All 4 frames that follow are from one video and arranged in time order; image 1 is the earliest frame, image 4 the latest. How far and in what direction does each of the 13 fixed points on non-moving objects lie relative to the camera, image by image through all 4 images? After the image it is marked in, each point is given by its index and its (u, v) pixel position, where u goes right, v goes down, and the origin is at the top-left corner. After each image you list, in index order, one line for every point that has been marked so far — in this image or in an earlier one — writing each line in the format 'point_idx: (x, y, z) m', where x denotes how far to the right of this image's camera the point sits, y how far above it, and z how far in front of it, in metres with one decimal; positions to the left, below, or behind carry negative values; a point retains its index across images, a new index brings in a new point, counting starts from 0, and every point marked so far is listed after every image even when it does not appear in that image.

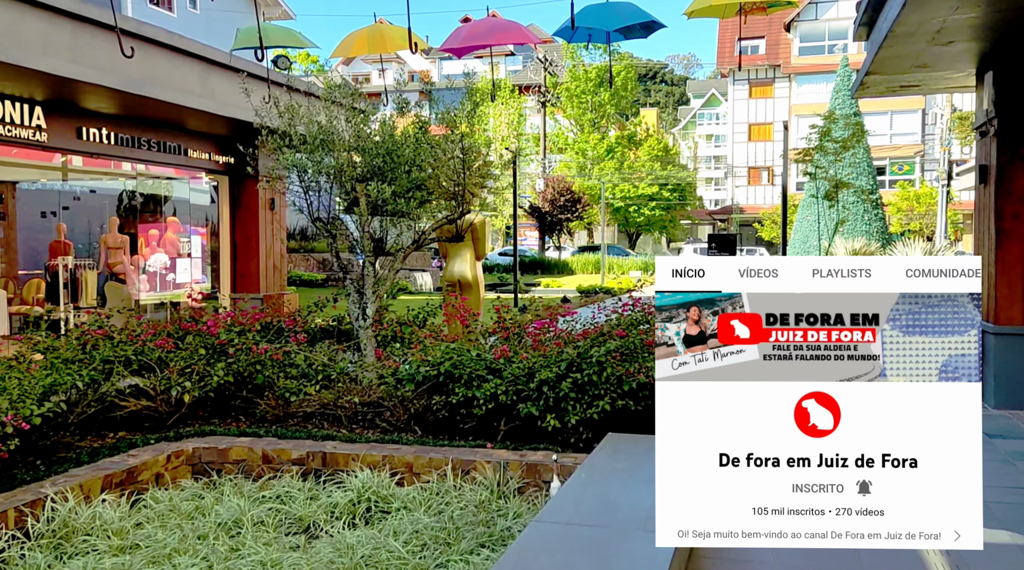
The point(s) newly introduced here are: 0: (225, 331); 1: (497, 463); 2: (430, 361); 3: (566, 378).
0: (-2.2, -0.3, +6.9) m
1: (-0.1, -1.0, +5.5) m
2: (-0.6, -0.5, +6.3) m
3: (+0.3, -0.6, +6.0) m
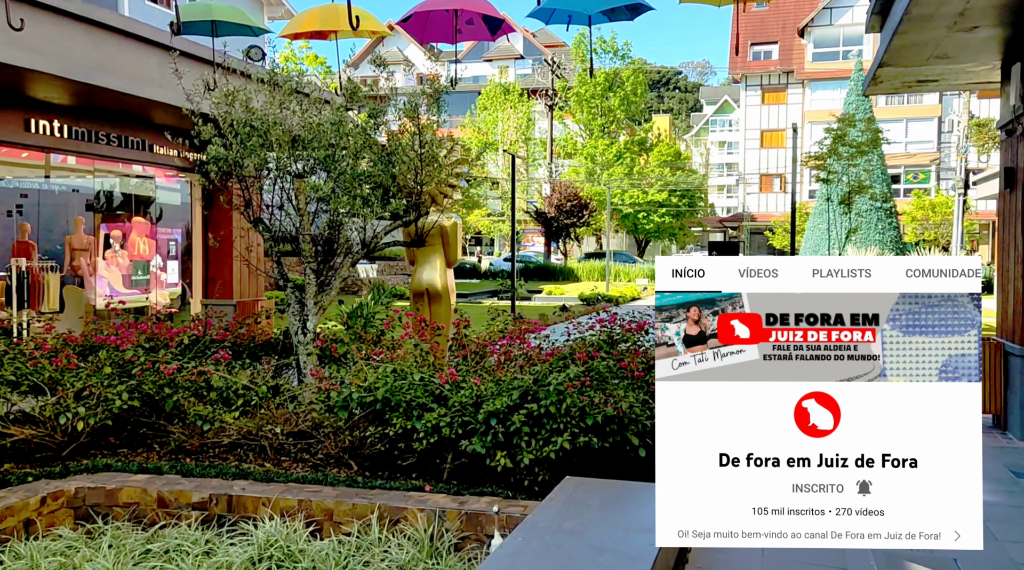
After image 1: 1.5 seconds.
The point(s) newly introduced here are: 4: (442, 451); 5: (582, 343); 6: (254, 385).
0: (-2.4, -0.4, +6.0) m
1: (-0.4, -1.1, +4.6) m
2: (-0.9, -0.6, +5.4) m
3: (0.0, -0.7, +5.1) m
4: (-0.4, -0.9, +5.3) m
5: (+0.5, -0.4, +6.5) m
6: (-1.6, -0.6, +5.7) m
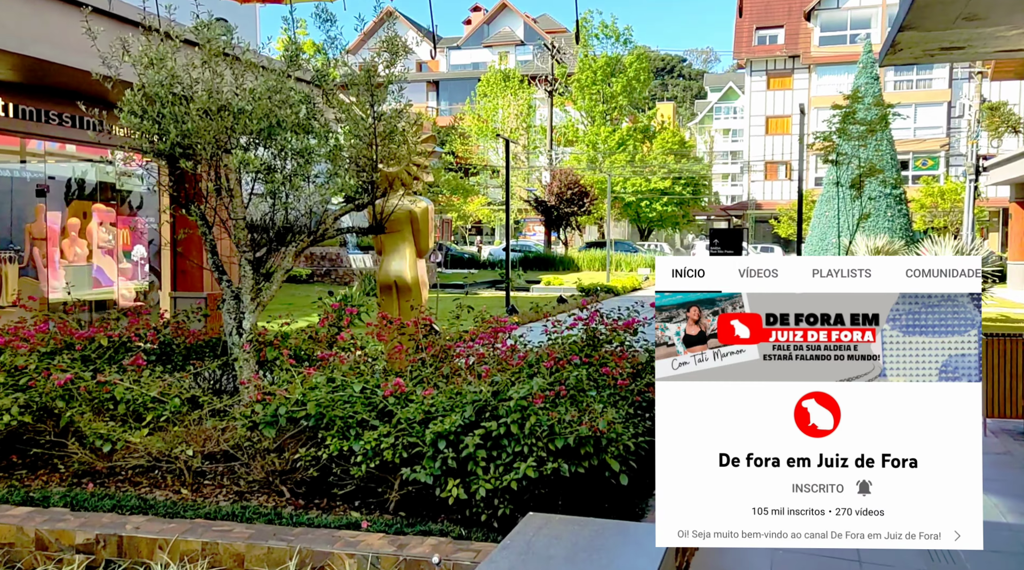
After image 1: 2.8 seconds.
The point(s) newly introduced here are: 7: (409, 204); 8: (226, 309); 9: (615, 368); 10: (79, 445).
0: (-2.7, -0.4, +5.2) m
1: (-0.6, -1.1, +3.7) m
2: (-1.1, -0.6, +4.6) m
3: (-0.2, -0.7, +4.2) m
4: (-0.6, -0.9, +4.4) m
5: (+0.3, -0.4, +5.7) m
6: (-1.8, -0.6, +4.8) m
7: (-0.9, +0.7, +8.0) m
8: (-1.8, -0.1, +5.8) m
9: (+0.6, -0.5, +5.2) m
10: (-2.2, -0.8, +4.8) m
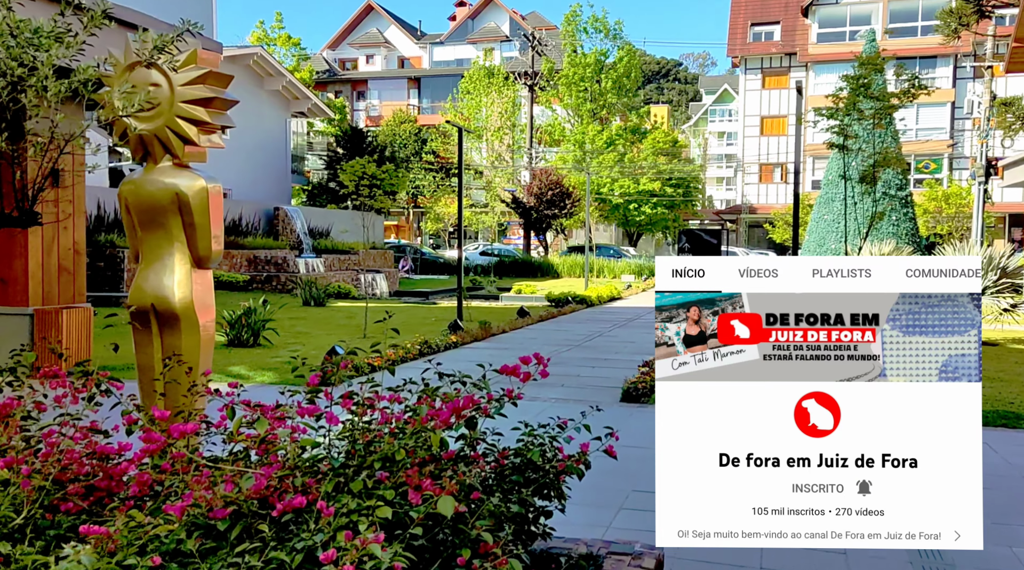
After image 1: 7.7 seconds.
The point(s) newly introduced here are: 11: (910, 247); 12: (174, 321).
0: (-3.6, -0.5, +2.2) m
1: (-1.5, -1.2, +0.8) m
2: (-2.0, -0.7, +1.6) m
3: (-1.1, -0.8, +1.2) m
4: (-1.5, -1.0, +1.4) m
5: (-0.6, -0.5, +2.7) m
6: (-2.7, -0.7, +1.8) m
7: (-1.8, +0.5, +5.0) m
8: (-2.7, -0.3, +2.8) m
9: (-0.3, -0.6, +2.2) m
10: (-3.1, -0.9, +1.8) m
11: (+7.4, +0.7, +17.1) m
12: (-1.8, -0.2, +4.9) m
